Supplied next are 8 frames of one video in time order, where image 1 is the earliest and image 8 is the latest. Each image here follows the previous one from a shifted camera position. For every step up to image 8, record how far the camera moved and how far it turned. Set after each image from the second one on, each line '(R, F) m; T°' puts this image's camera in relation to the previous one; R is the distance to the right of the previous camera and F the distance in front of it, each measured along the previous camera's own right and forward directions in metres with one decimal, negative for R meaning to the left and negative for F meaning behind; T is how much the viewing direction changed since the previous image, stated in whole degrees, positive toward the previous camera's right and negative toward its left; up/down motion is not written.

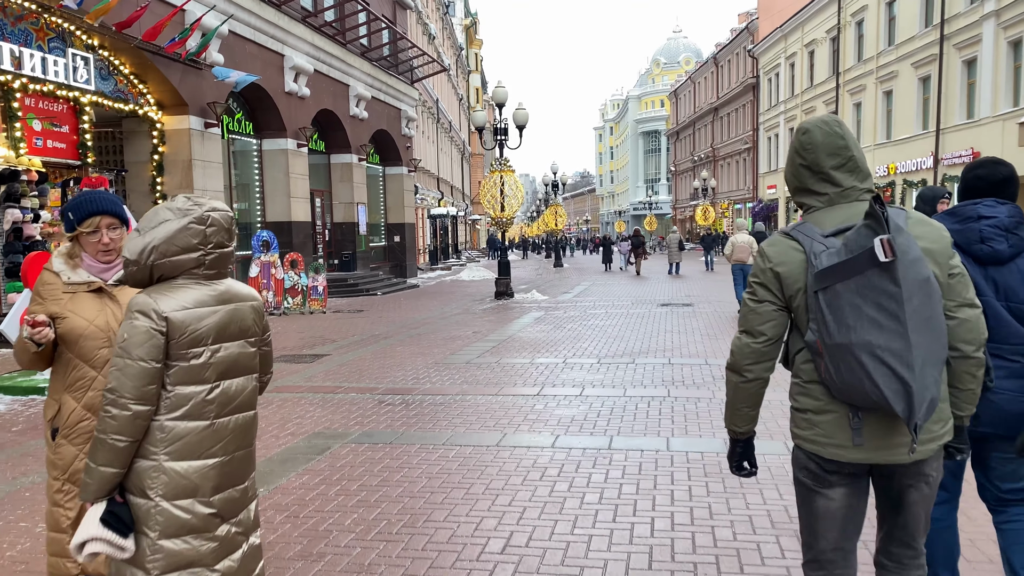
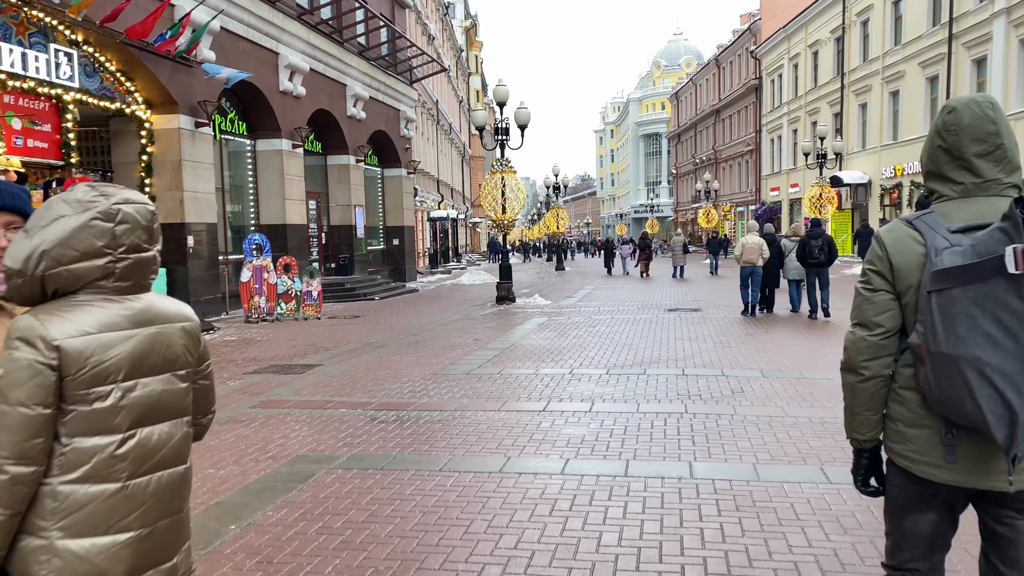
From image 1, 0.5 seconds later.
(0.0, +0.6) m; 0°
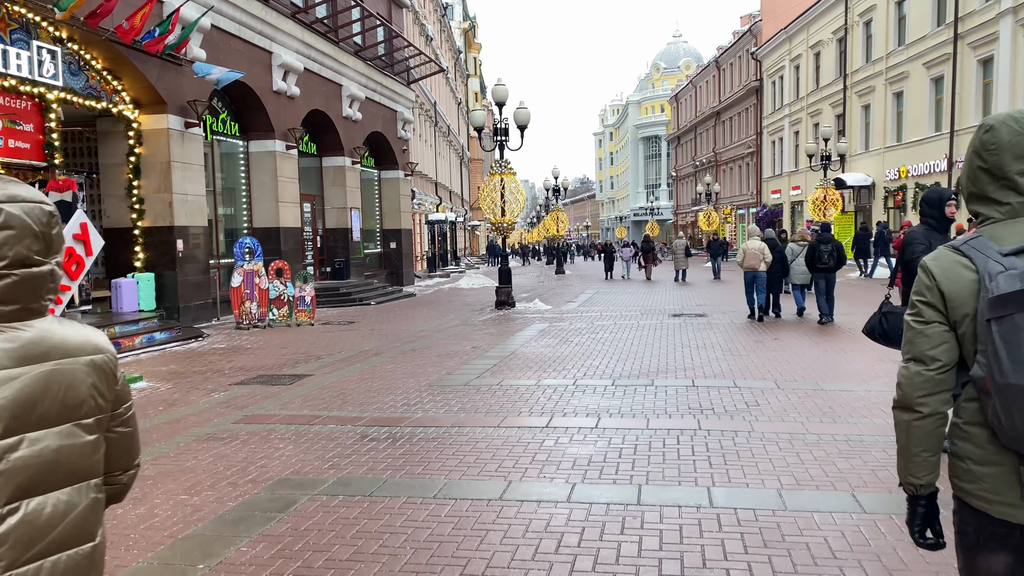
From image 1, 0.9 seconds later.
(0.0, +0.5) m; 0°
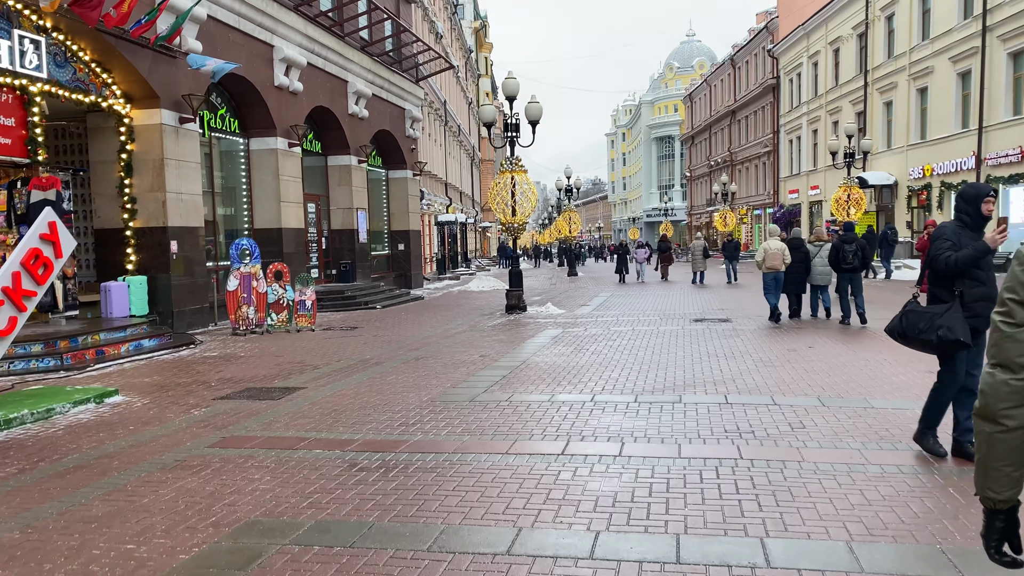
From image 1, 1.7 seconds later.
(0.0, +0.9) m; -1°
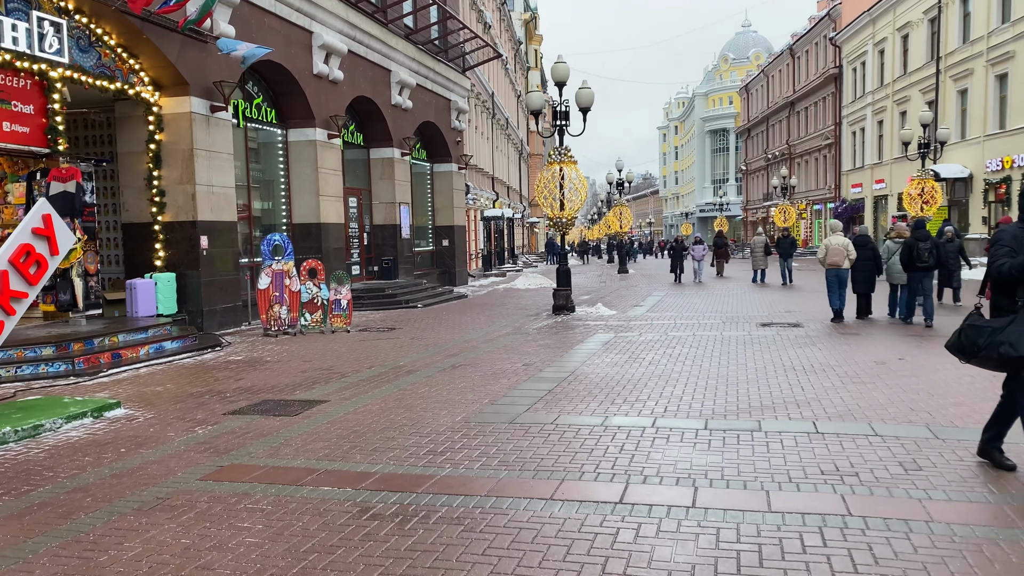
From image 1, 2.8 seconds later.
(0.0, +1.1) m; -3°
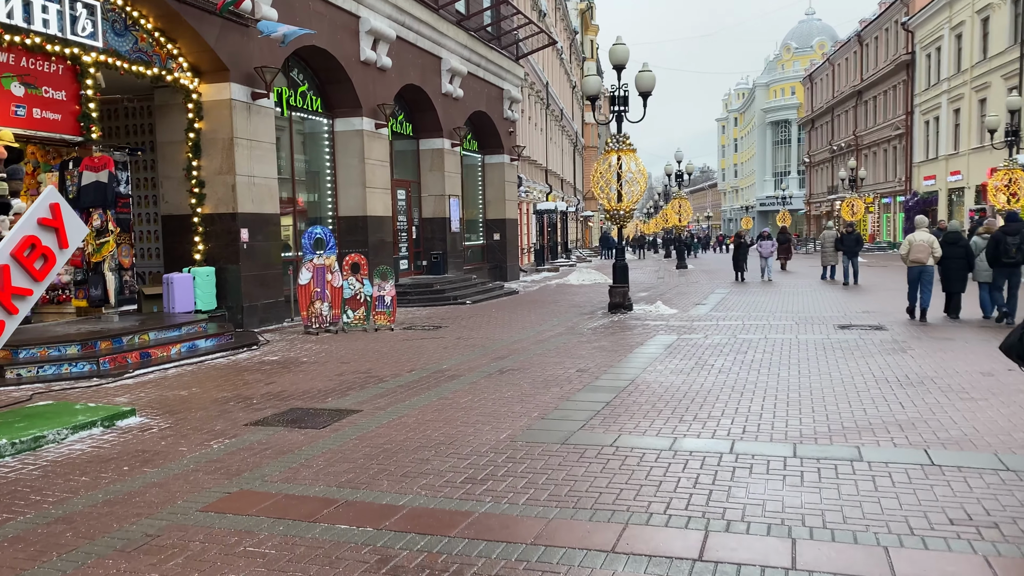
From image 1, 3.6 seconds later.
(0.0, +0.9) m; -4°
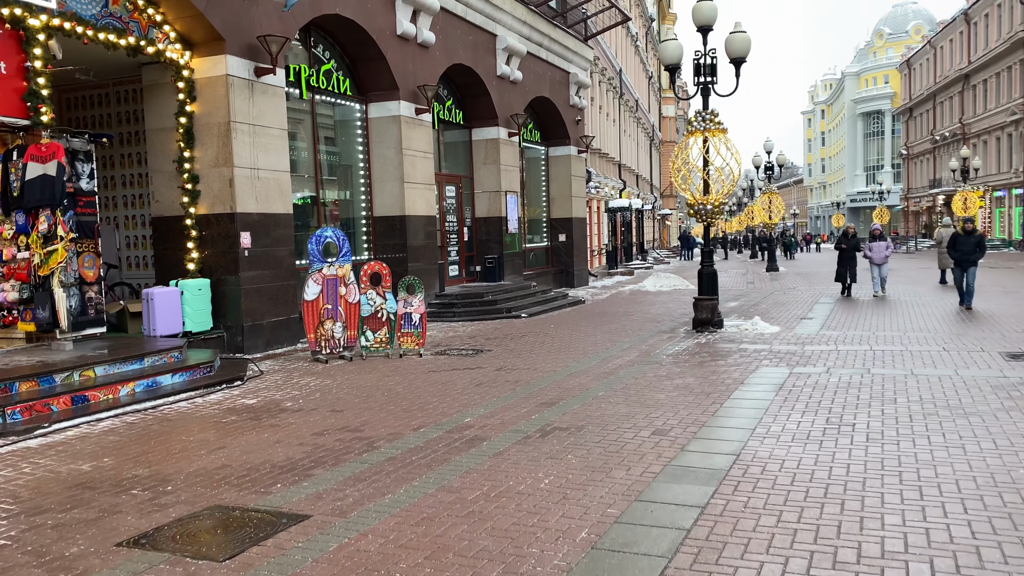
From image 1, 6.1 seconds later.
(+0.2, +2.7) m; -5°
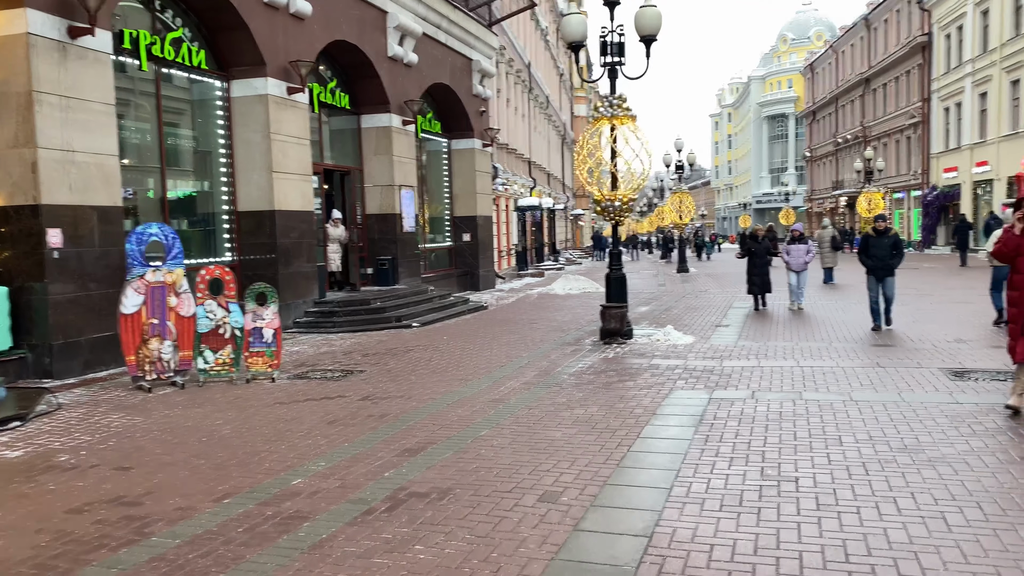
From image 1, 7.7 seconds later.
(+0.4, +1.6) m; +6°
